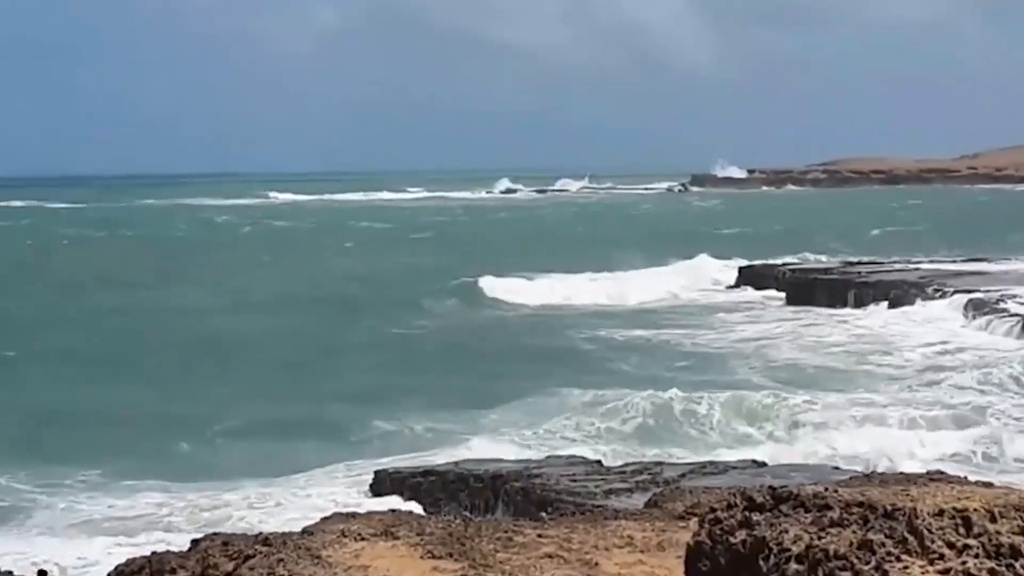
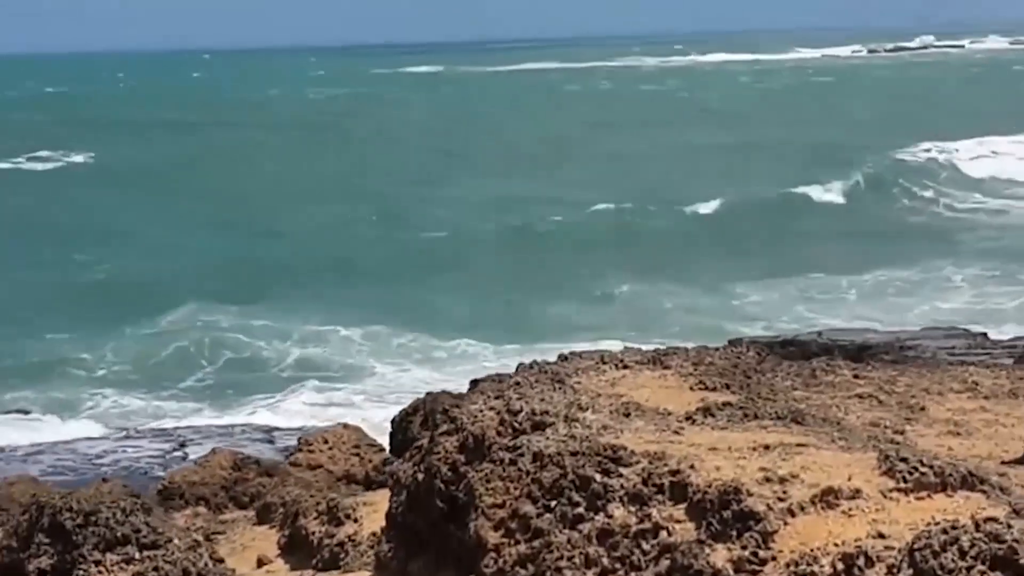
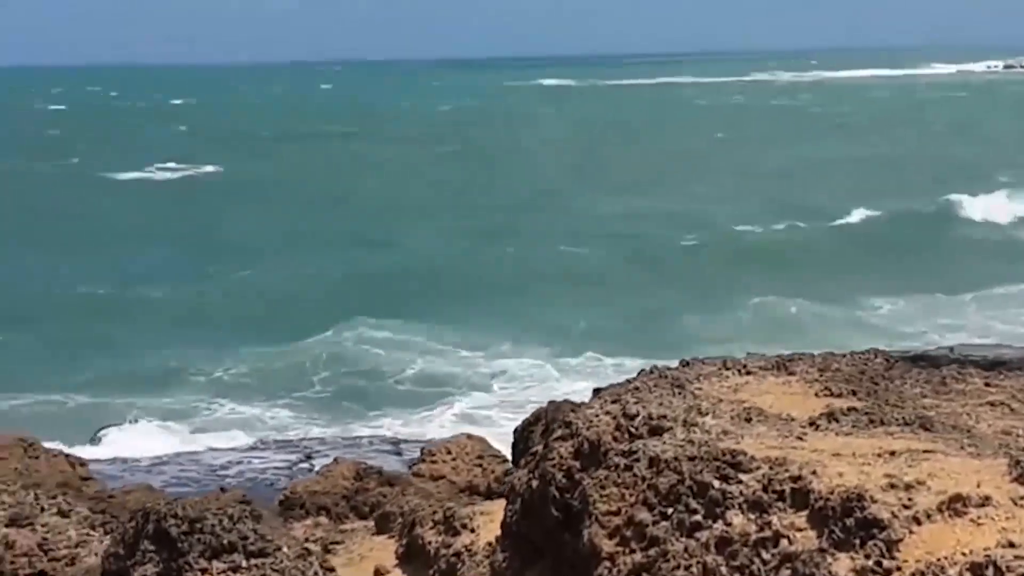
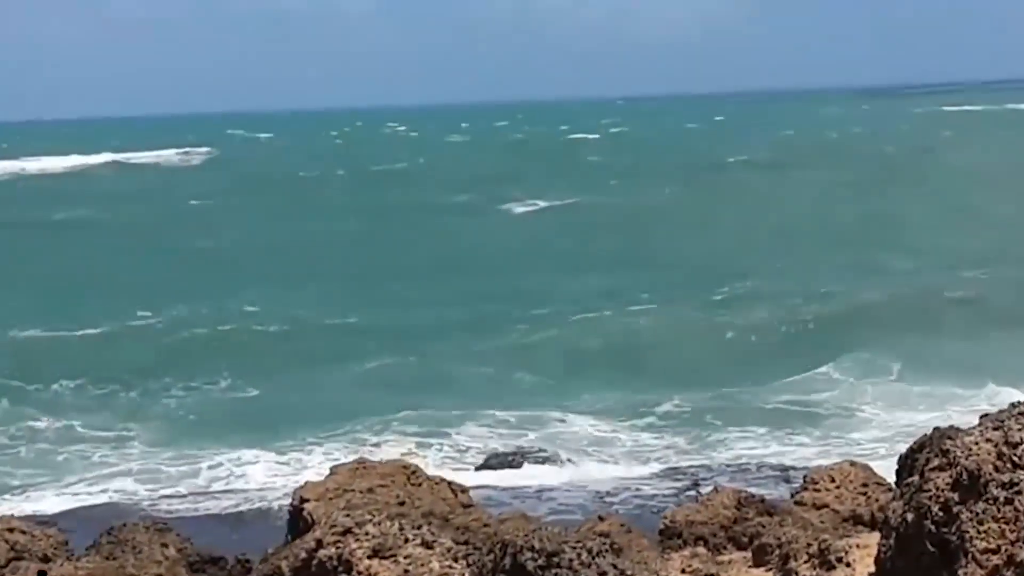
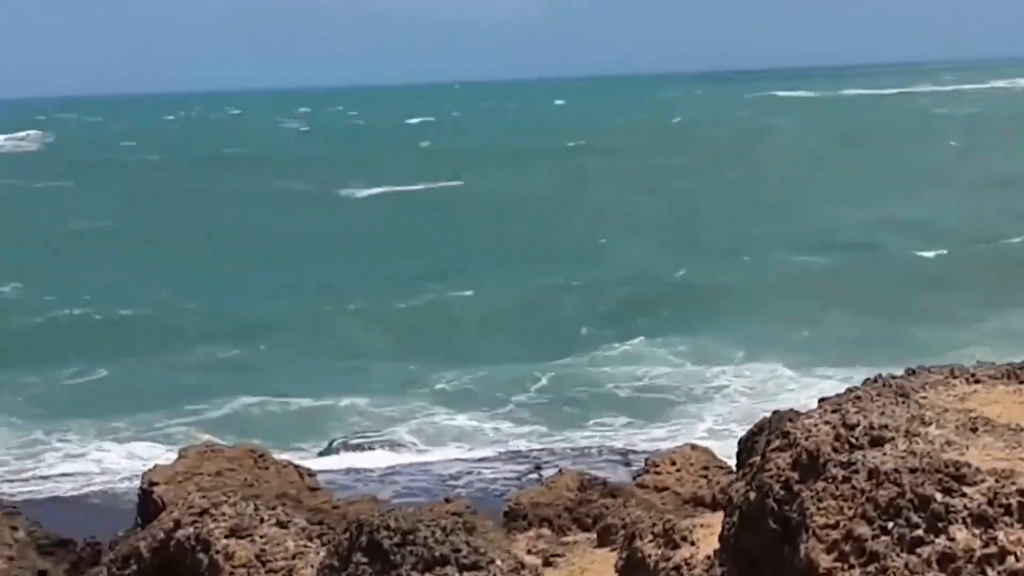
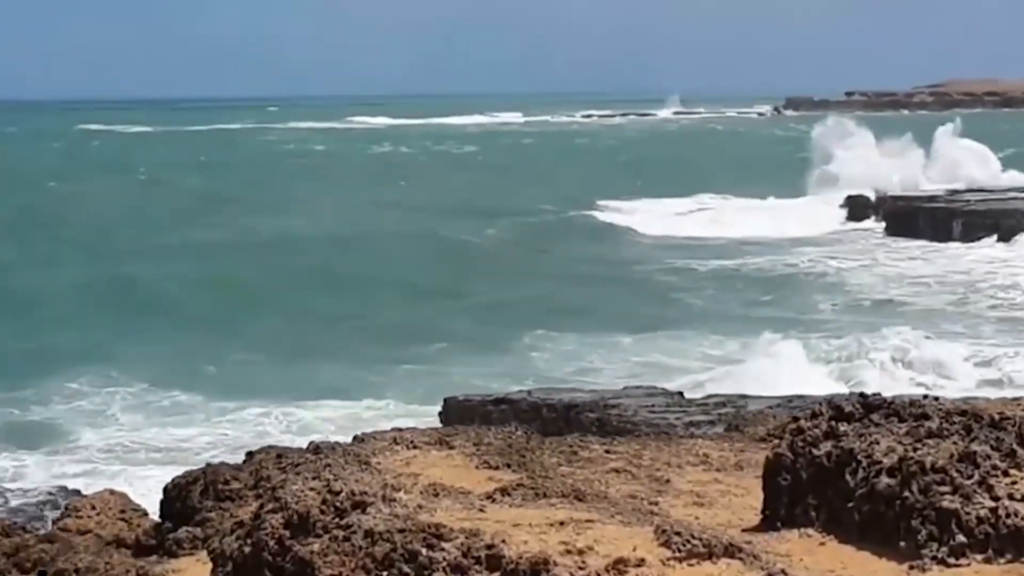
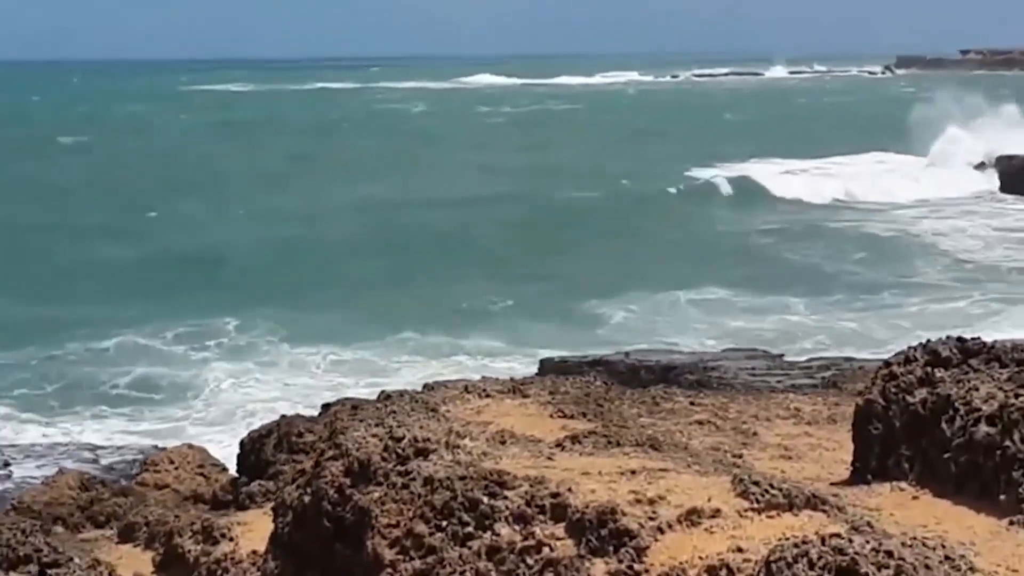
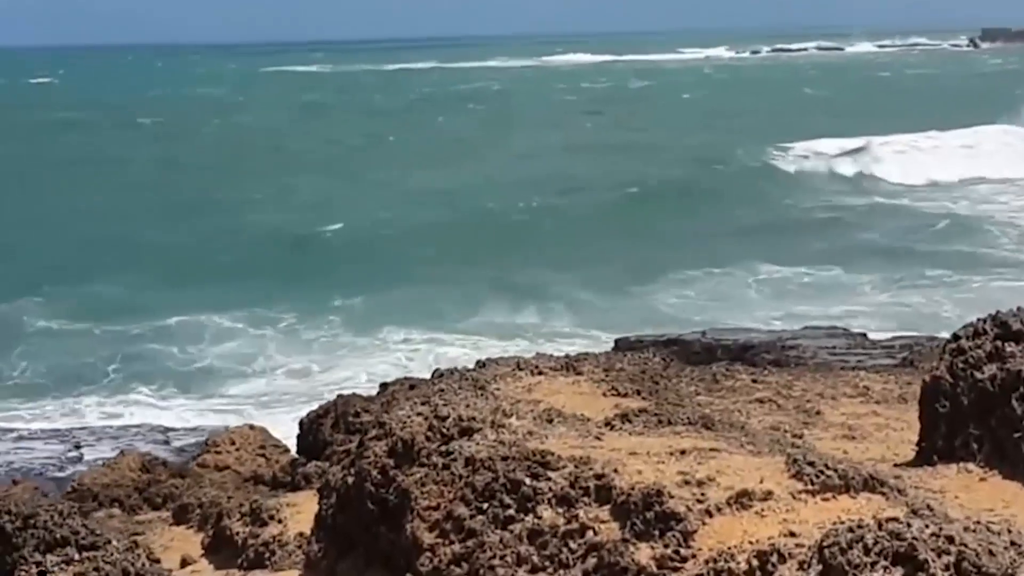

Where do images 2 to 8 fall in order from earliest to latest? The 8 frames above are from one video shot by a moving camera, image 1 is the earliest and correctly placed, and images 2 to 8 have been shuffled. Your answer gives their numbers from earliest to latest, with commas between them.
6, 7, 8, 2, 3, 5, 4
